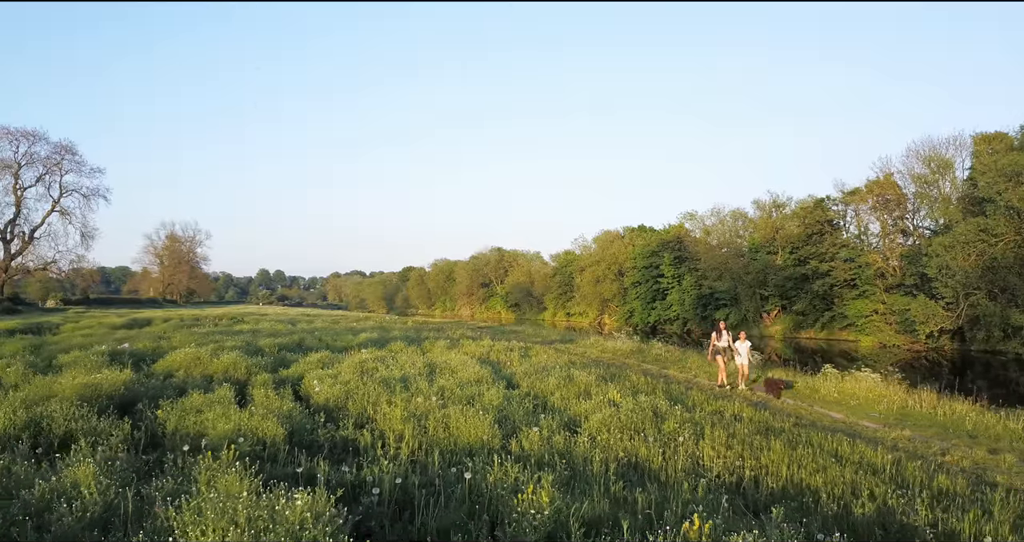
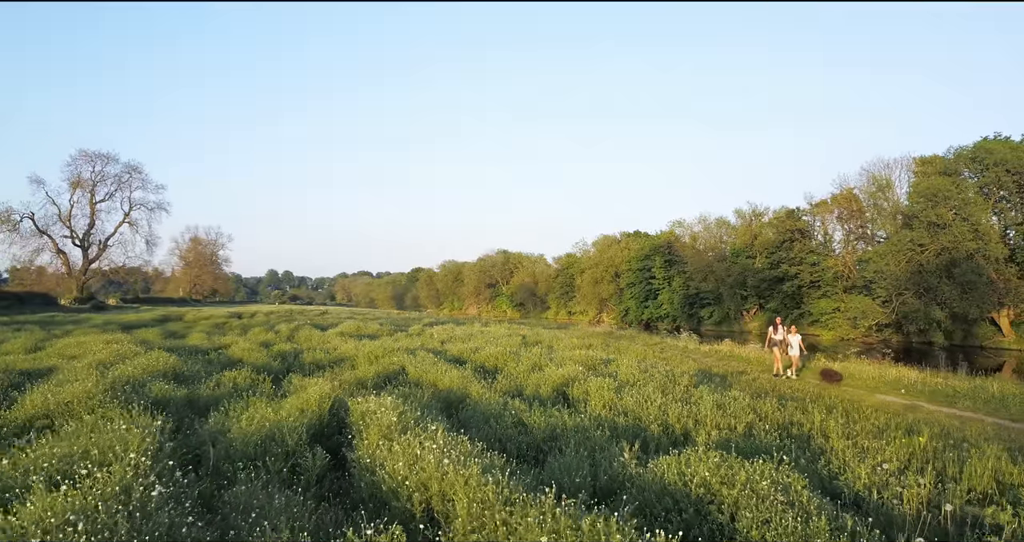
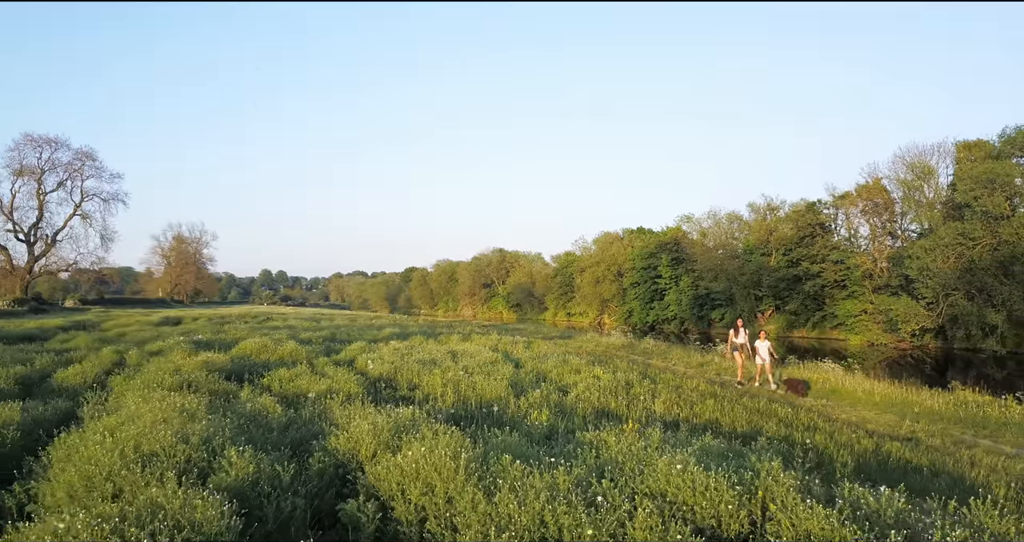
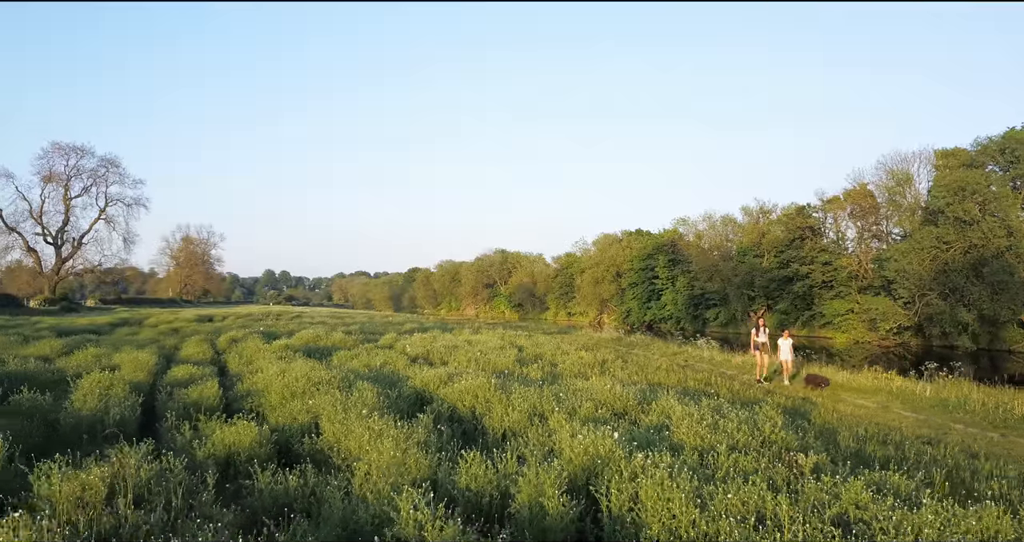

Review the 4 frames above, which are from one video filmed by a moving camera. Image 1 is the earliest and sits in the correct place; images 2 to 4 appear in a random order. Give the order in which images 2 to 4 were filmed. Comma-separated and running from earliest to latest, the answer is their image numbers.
3, 4, 2
